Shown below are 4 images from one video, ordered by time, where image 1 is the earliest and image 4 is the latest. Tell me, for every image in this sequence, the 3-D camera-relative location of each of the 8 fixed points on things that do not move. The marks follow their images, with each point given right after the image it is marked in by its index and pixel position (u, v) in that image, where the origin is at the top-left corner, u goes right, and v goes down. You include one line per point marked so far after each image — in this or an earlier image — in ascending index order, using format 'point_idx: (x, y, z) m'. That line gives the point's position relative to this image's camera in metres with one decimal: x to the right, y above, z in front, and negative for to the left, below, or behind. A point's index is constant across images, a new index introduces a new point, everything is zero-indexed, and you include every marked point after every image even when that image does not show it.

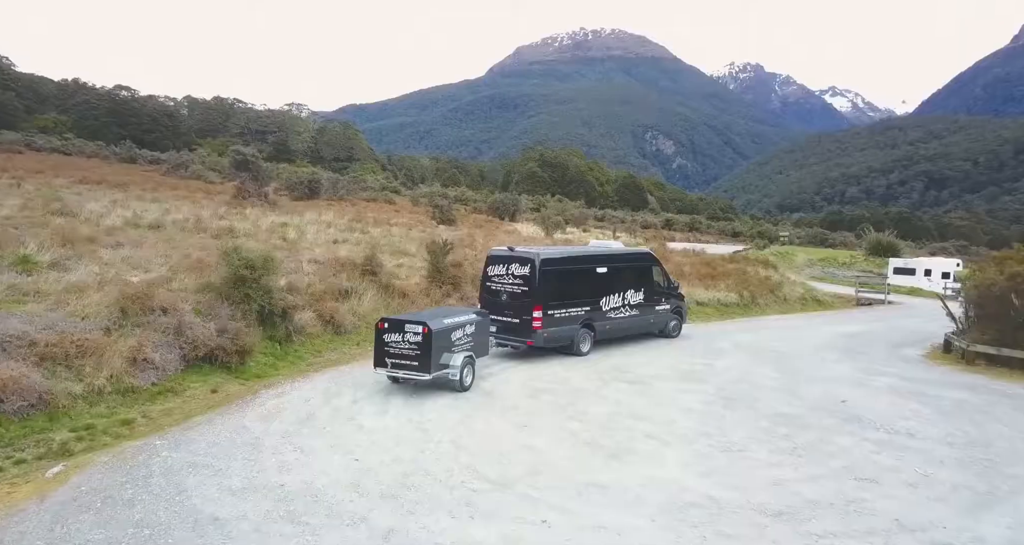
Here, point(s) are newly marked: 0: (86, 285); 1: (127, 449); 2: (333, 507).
0: (-8.5, -0.3, +12.4) m
1: (-5.1, -2.3, +8.1) m
2: (-2.0, -2.6, +6.8) m
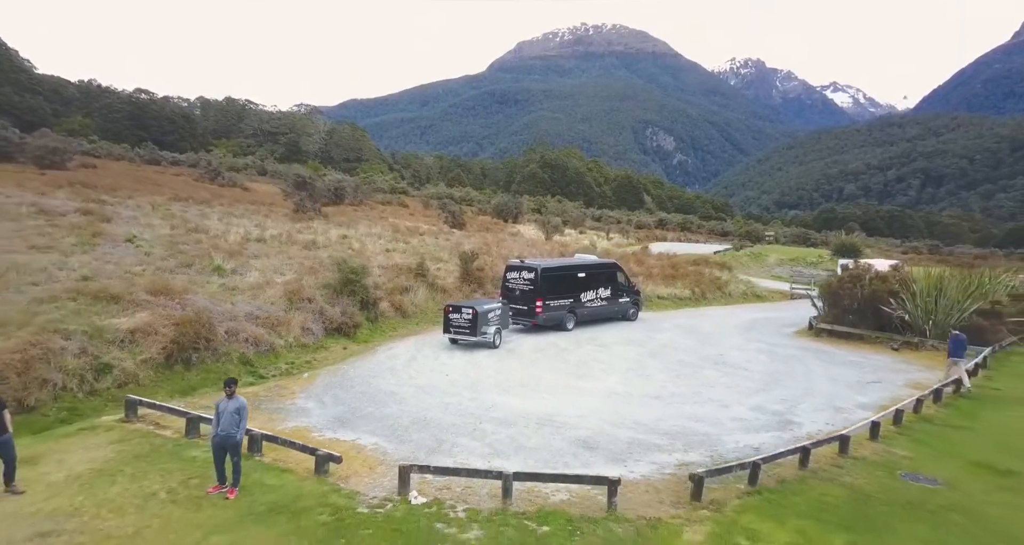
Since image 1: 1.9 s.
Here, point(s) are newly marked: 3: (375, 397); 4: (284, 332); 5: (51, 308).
0: (-8.1, -0.4, +20.0) m
1: (-4.8, -2.5, +15.7) m
2: (-1.6, -2.8, +14.5) m
3: (-3.0, -2.8, +13.7) m
4: (-6.4, -1.7, +17.3) m
5: (-10.3, -0.8, +13.8) m
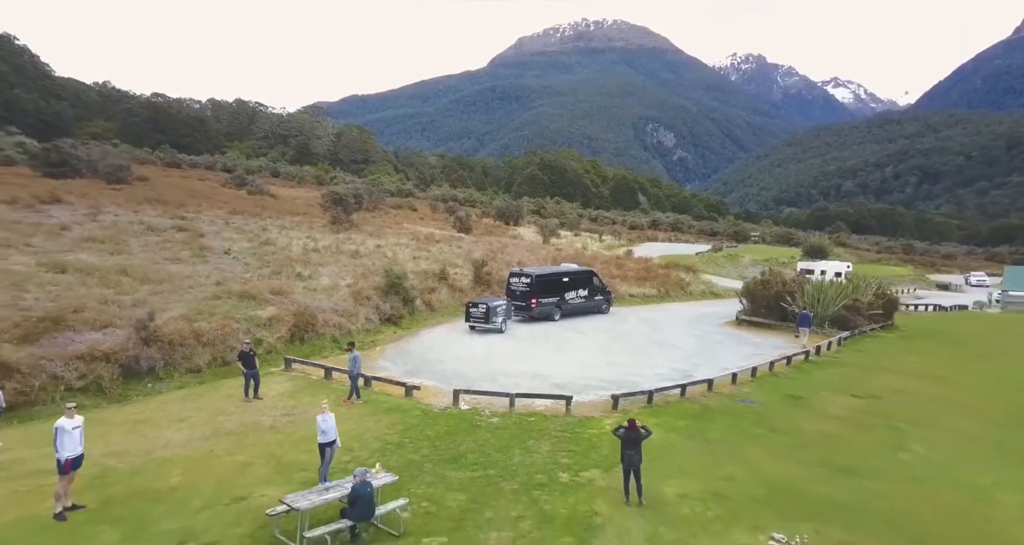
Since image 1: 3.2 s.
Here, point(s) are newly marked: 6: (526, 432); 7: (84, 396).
0: (-8.0, -0.6, +27.6) m
1: (-4.7, -2.8, +23.3) m
2: (-1.6, -3.1, +22.0) m
3: (-3.0, -3.1, +21.2) m
4: (-6.3, -1.9, +24.9) m
5: (-10.2, -1.1, +21.4) m
6: (+0.3, -3.7, +14.4) m
7: (-10.3, -3.0, +14.8) m
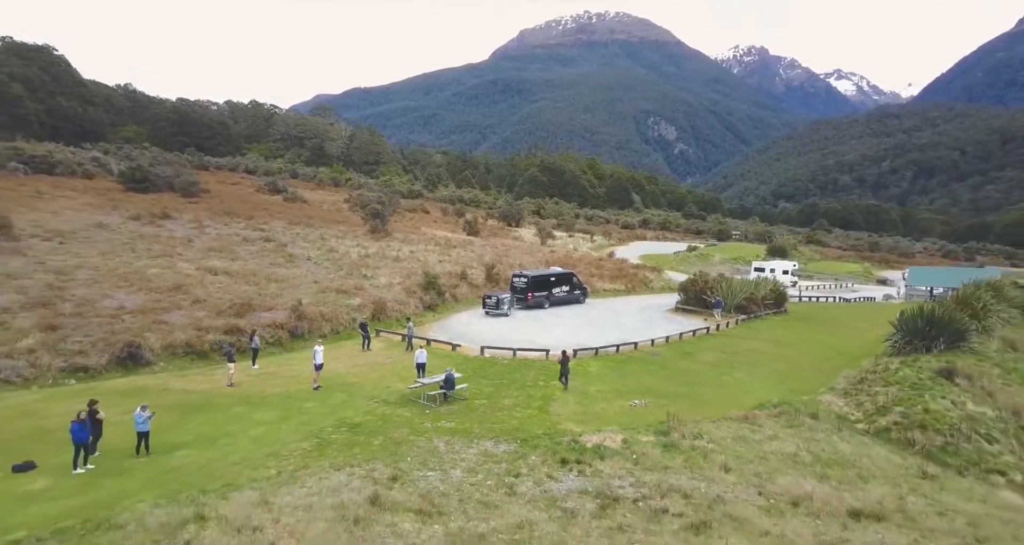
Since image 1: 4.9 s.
0: (-7.8, -0.7, +39.2) m
1: (-4.5, -2.9, +34.9) m
2: (-1.4, -3.2, +33.7) m
3: (-2.8, -3.2, +32.9) m
4: (-6.2, -2.1, +36.5) m
5: (-10.1, -1.2, +33.0) m
6: (+0.4, -4.0, +26.0) m
7: (-10.2, -3.2, +26.5) m
